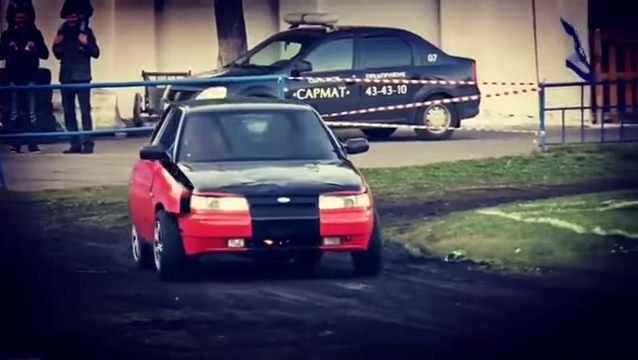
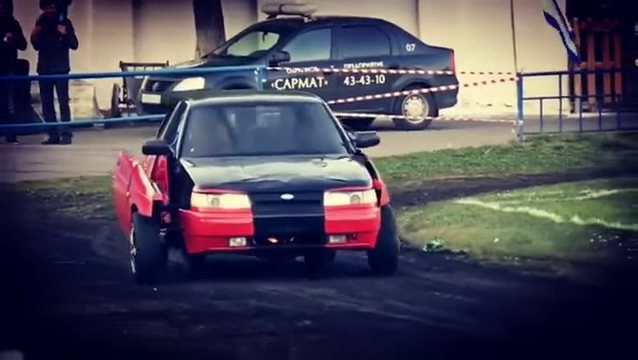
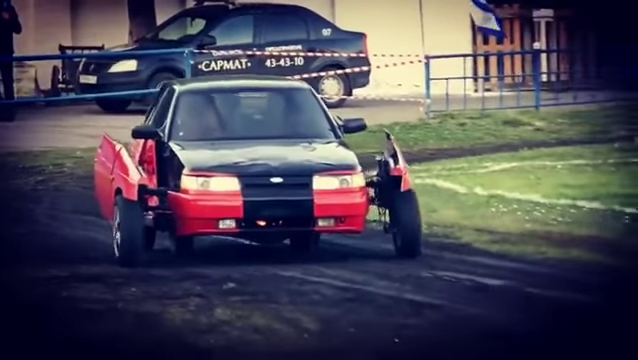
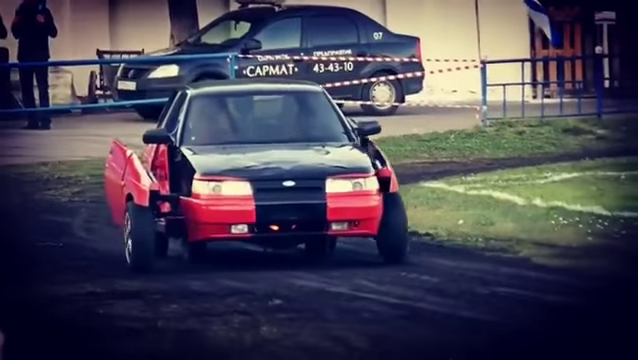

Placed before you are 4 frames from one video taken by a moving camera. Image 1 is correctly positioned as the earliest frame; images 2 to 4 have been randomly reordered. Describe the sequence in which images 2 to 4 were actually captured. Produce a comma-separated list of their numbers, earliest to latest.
2, 4, 3
